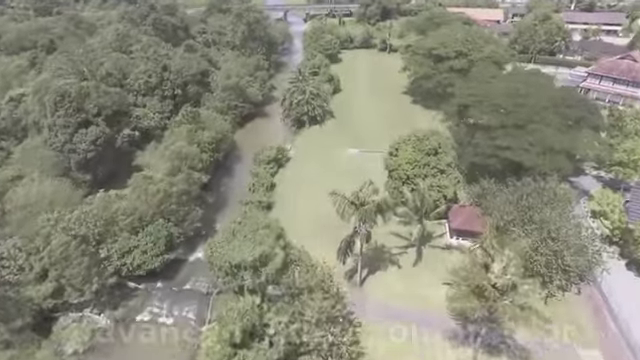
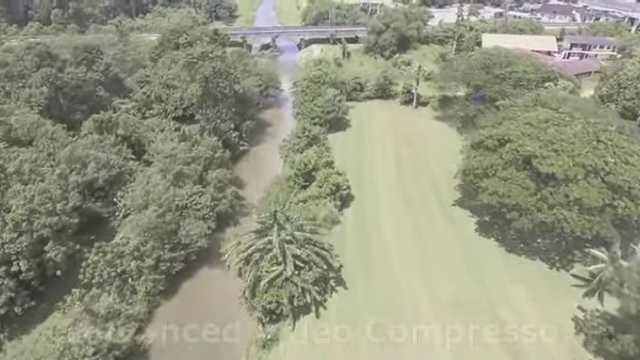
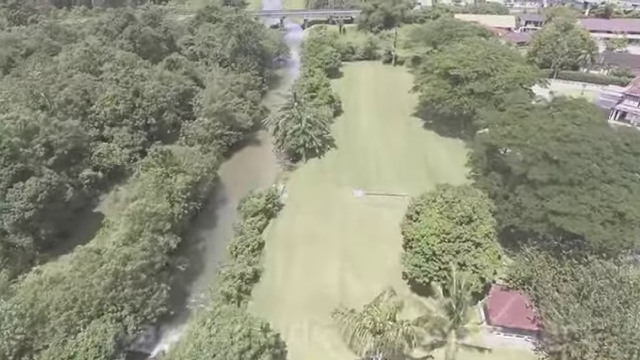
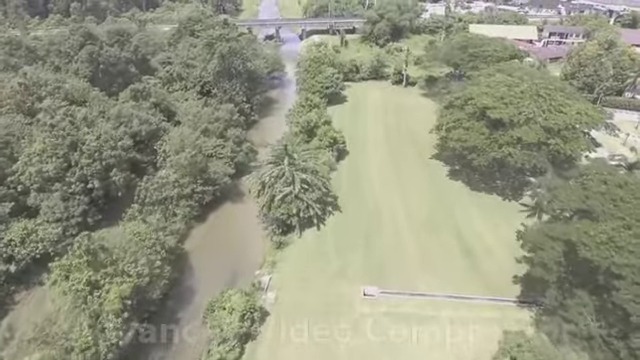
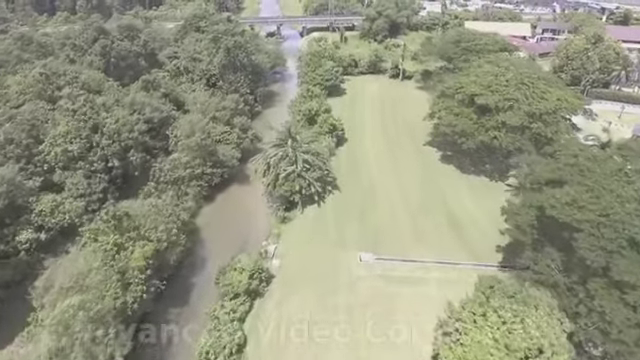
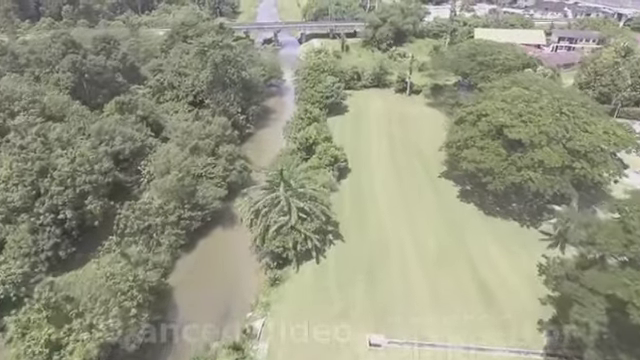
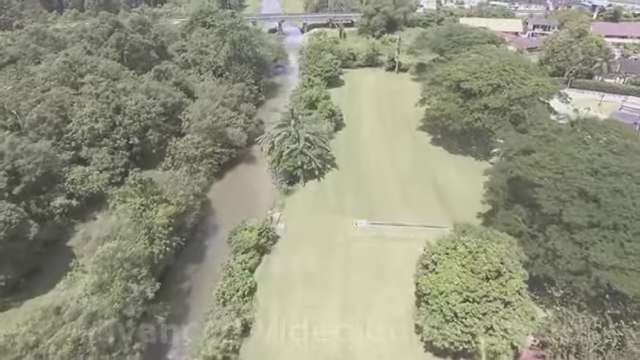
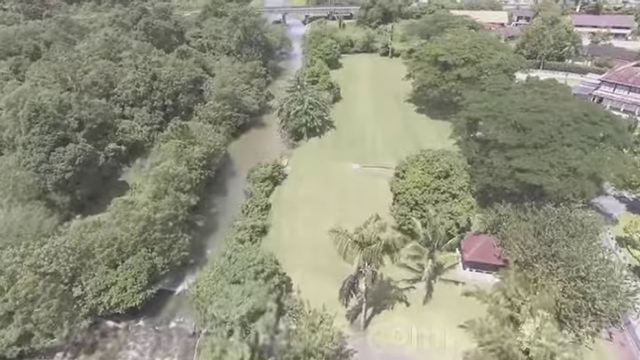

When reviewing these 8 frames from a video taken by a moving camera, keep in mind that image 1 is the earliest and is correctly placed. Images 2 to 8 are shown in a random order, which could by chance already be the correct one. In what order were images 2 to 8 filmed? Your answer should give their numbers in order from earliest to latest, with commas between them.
8, 3, 7, 5, 4, 6, 2
